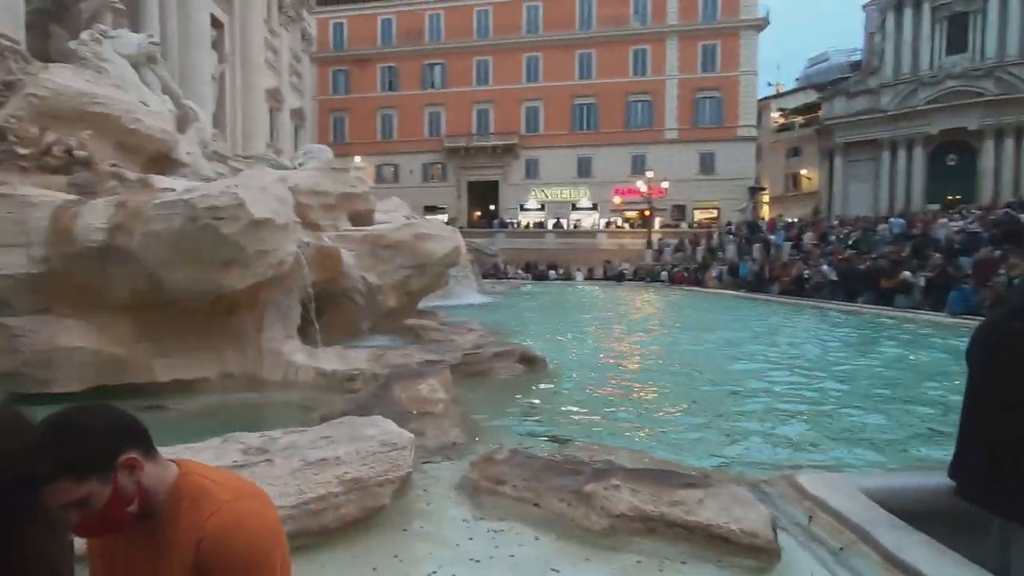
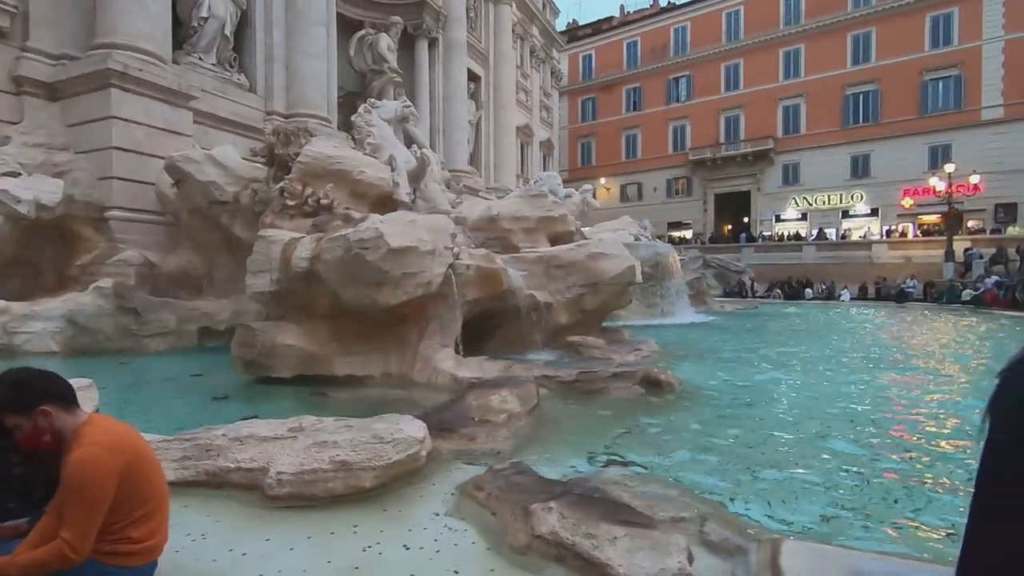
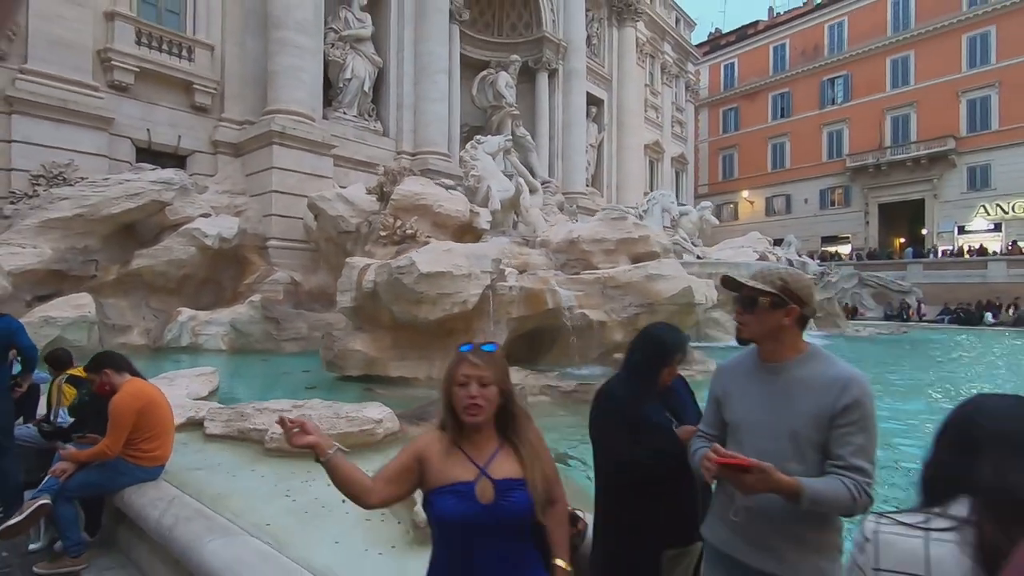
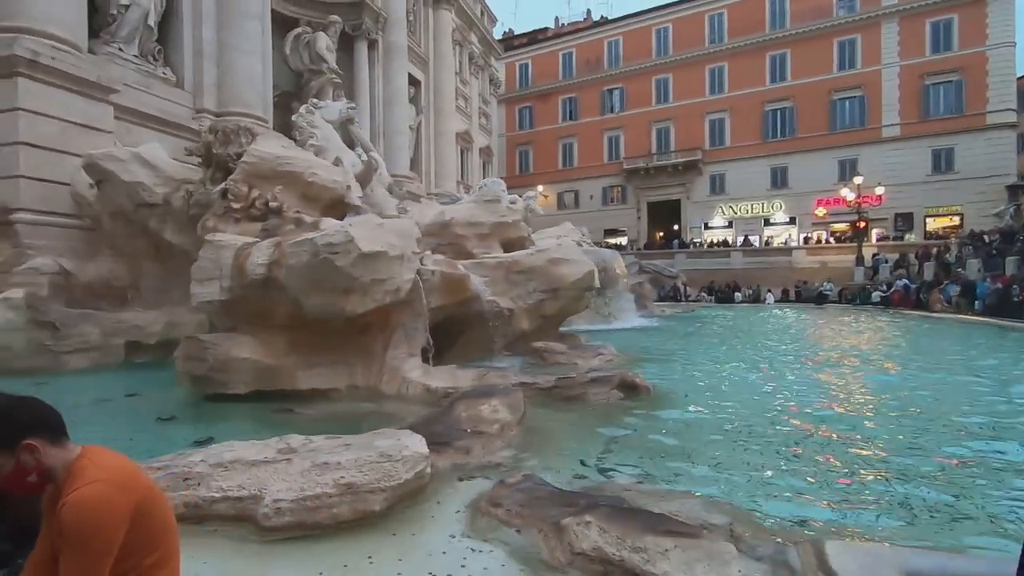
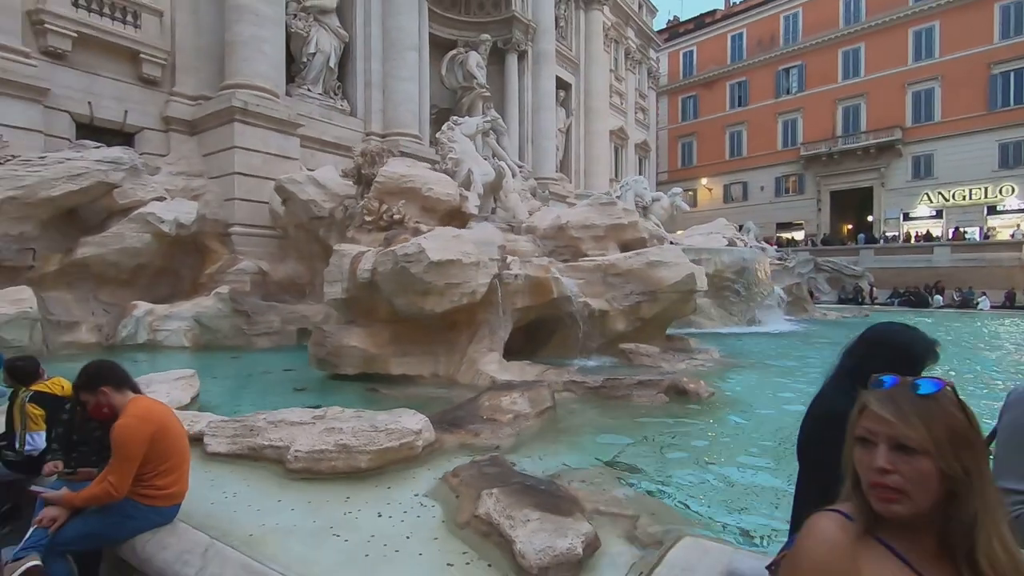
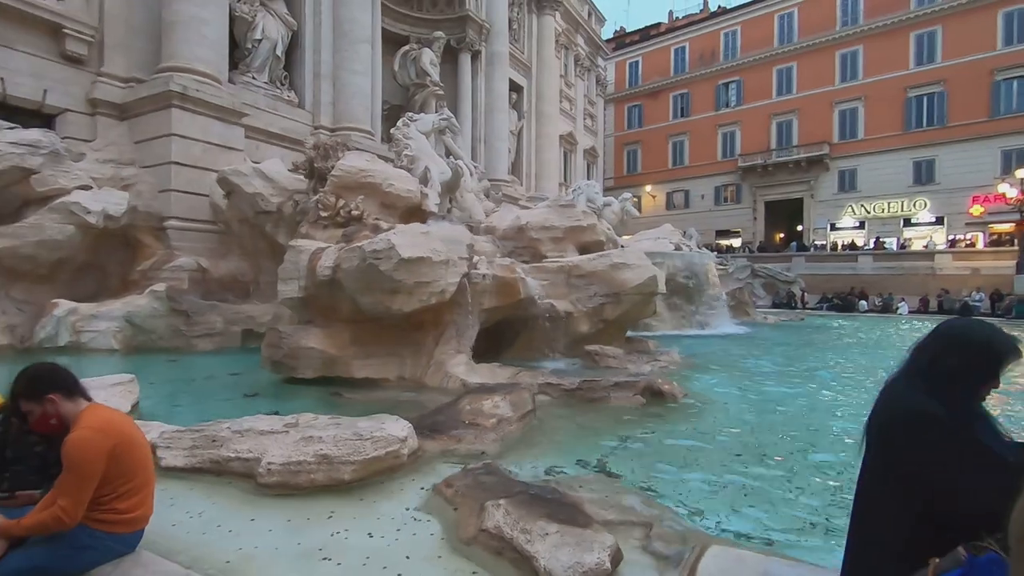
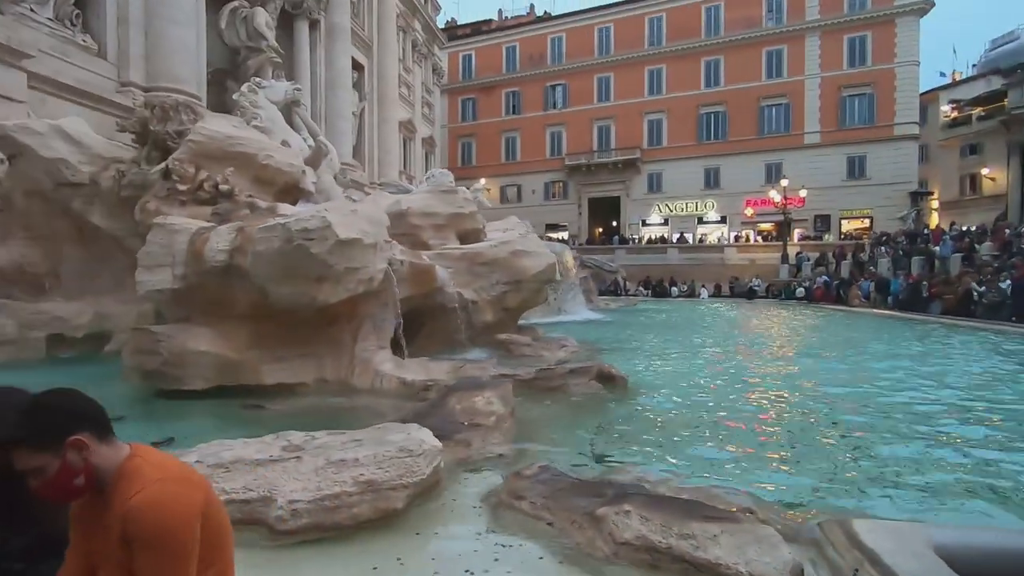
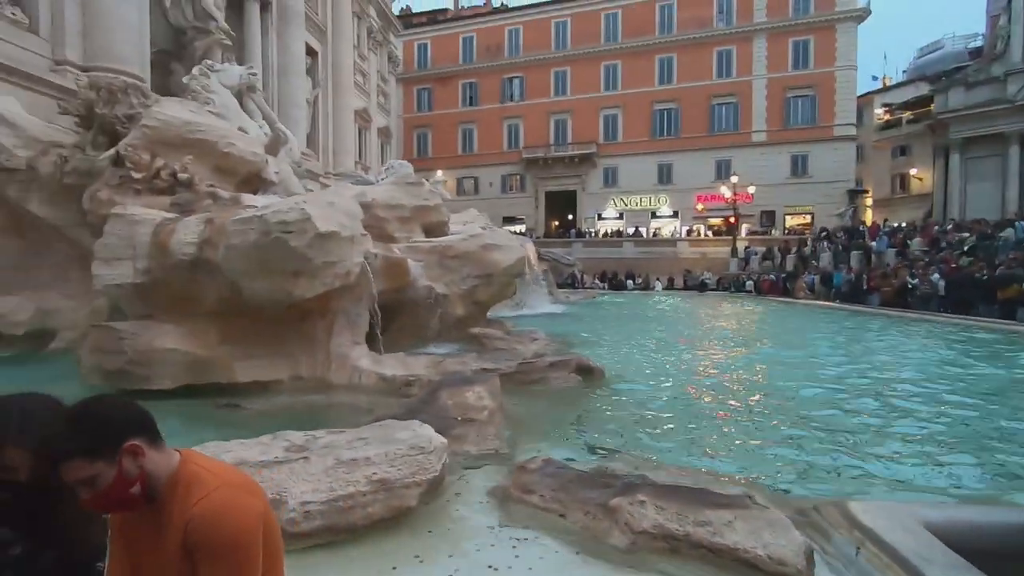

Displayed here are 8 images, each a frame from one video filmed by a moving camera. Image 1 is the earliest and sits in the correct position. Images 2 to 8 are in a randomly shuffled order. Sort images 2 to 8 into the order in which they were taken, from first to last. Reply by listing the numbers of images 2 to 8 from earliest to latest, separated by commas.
8, 7, 4, 2, 6, 5, 3
